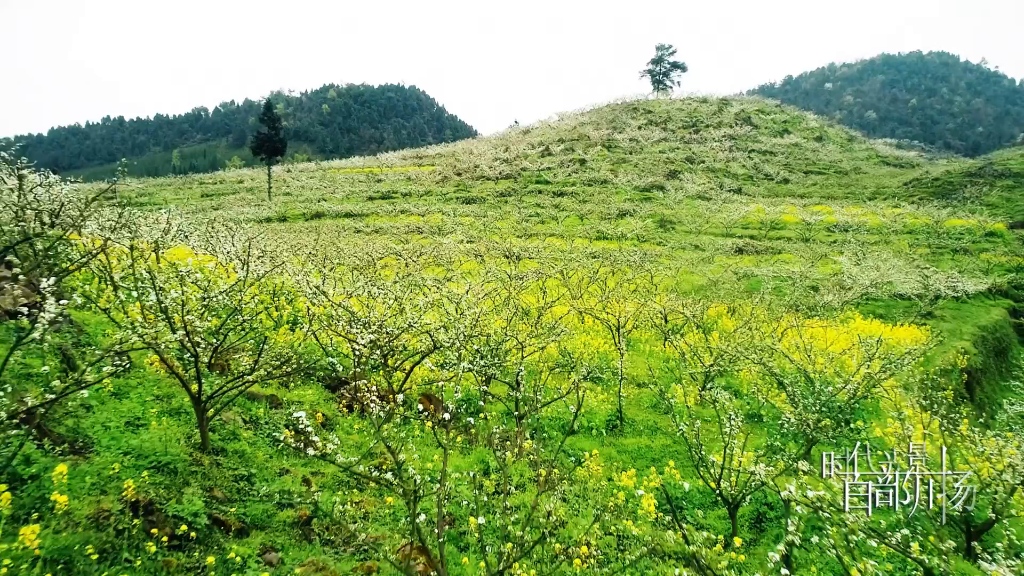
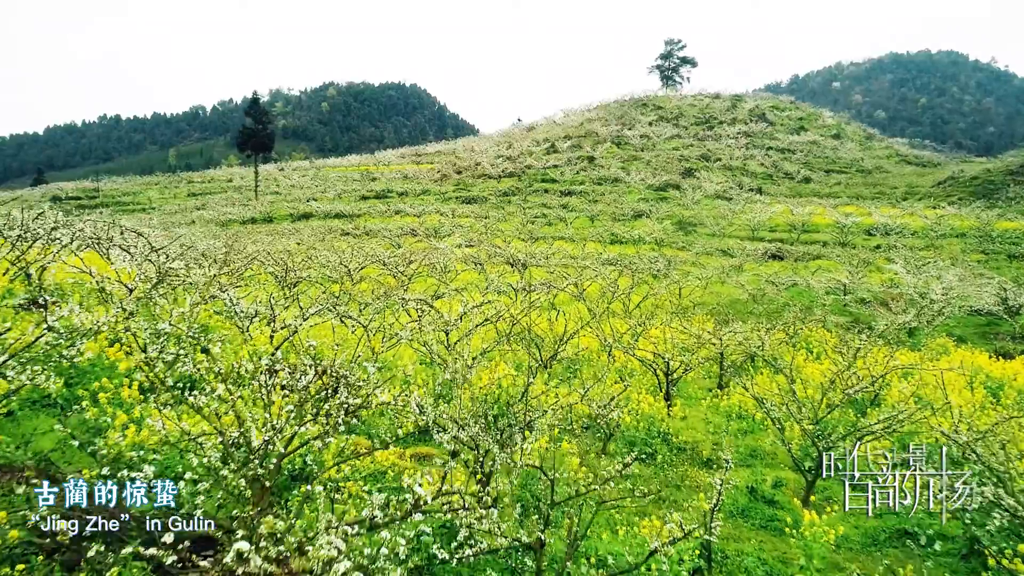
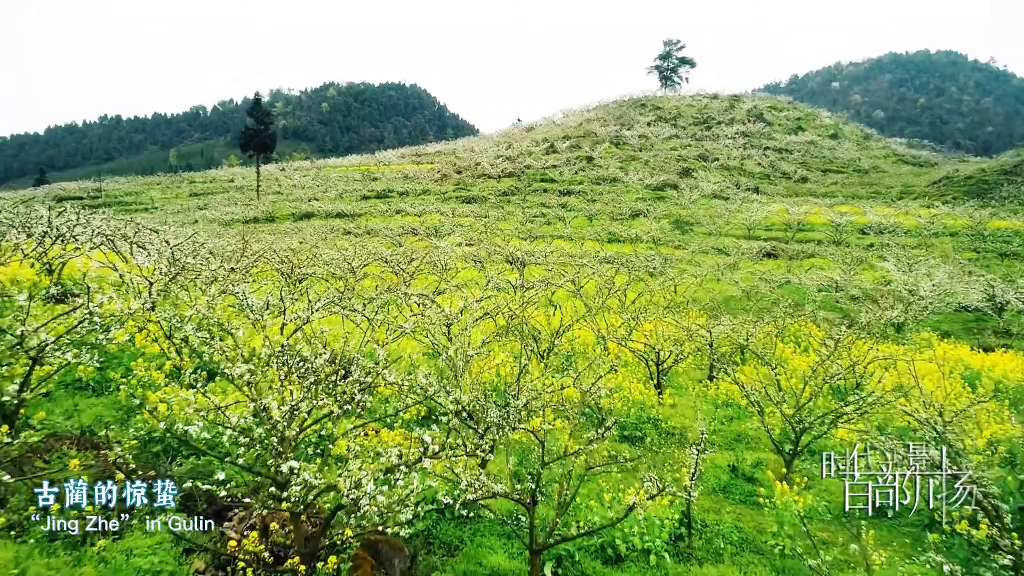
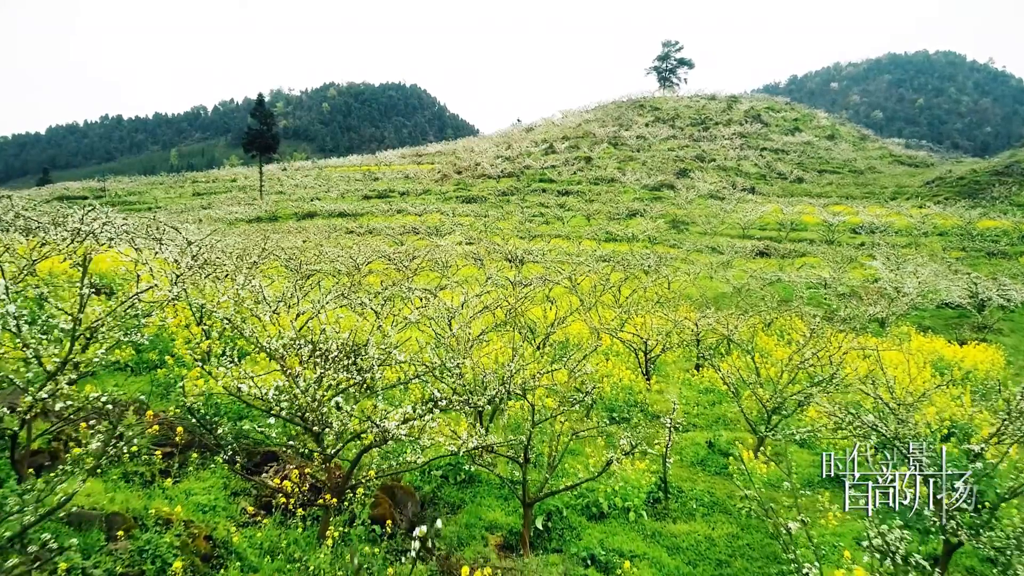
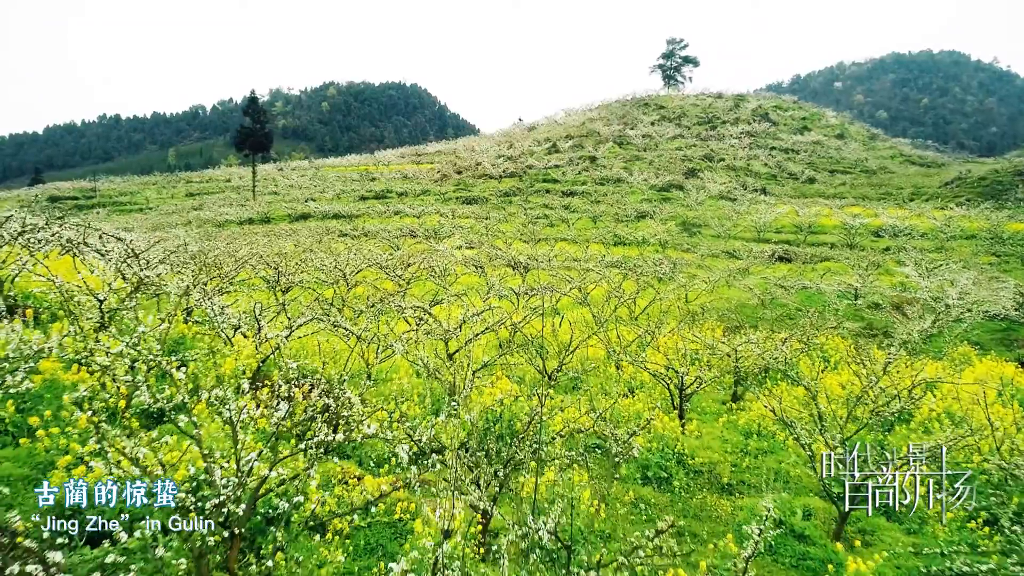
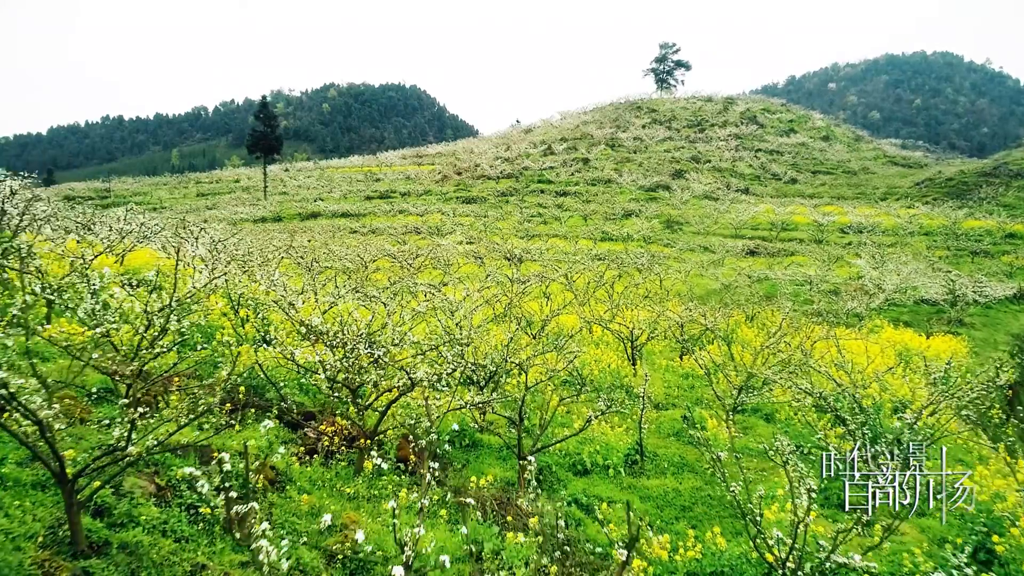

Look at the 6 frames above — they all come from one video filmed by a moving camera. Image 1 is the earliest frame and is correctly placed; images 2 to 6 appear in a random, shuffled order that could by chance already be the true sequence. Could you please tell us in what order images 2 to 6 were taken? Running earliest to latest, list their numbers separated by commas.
6, 4, 3, 2, 5
